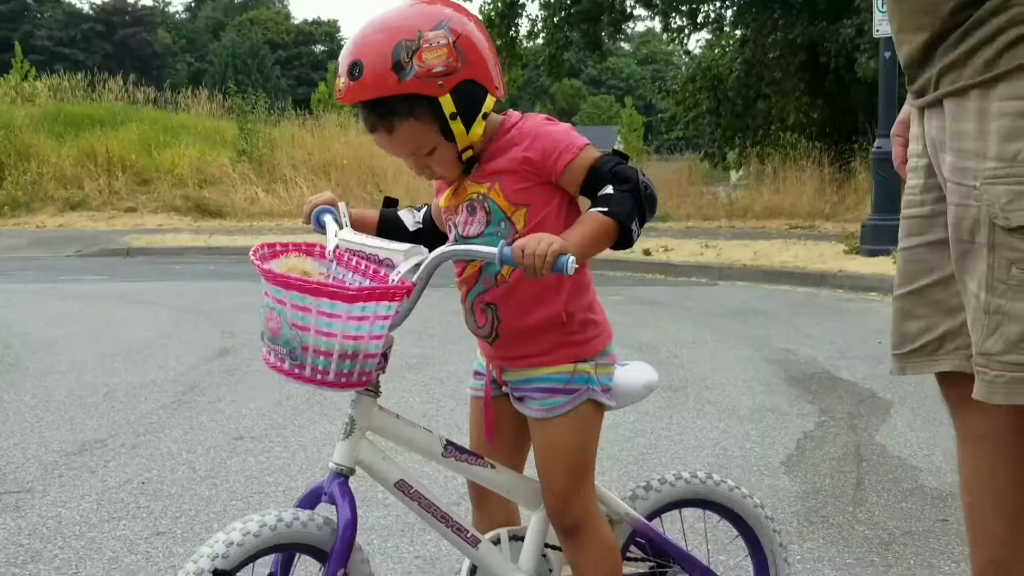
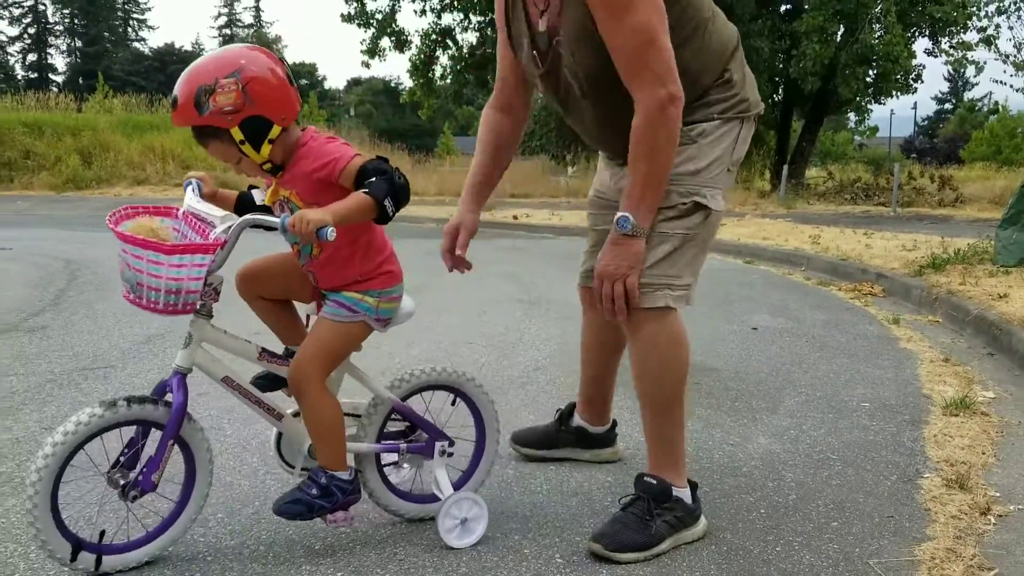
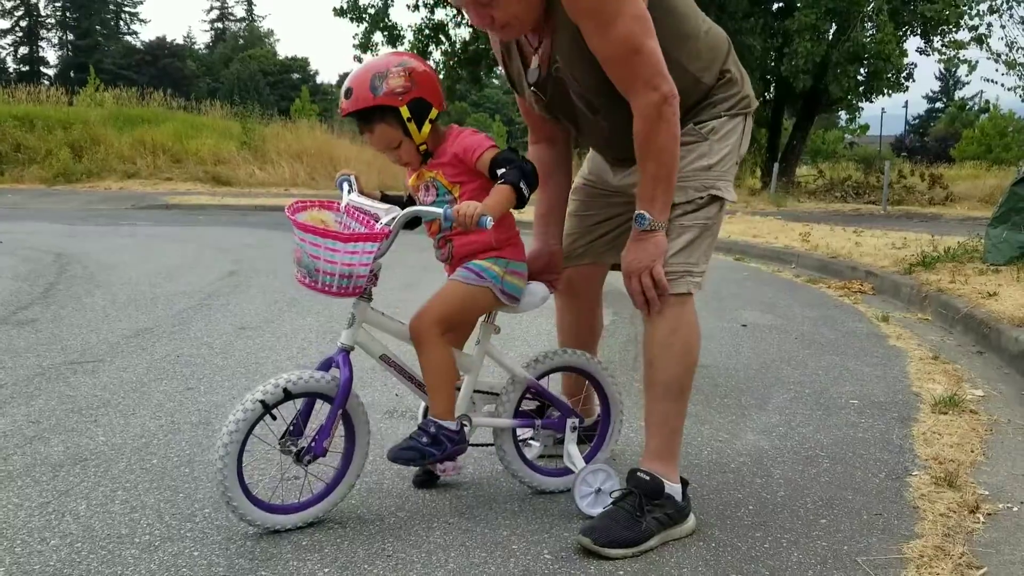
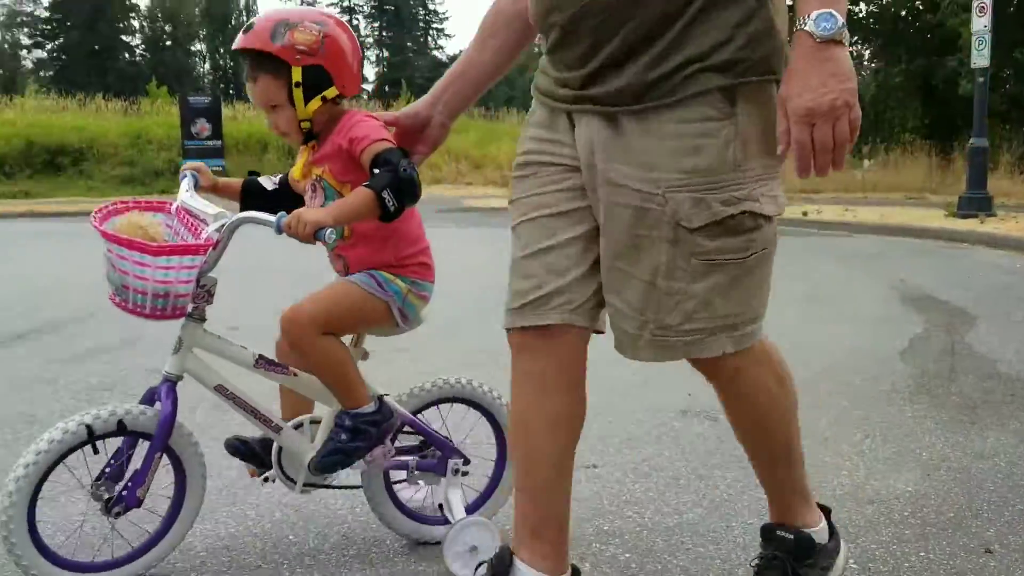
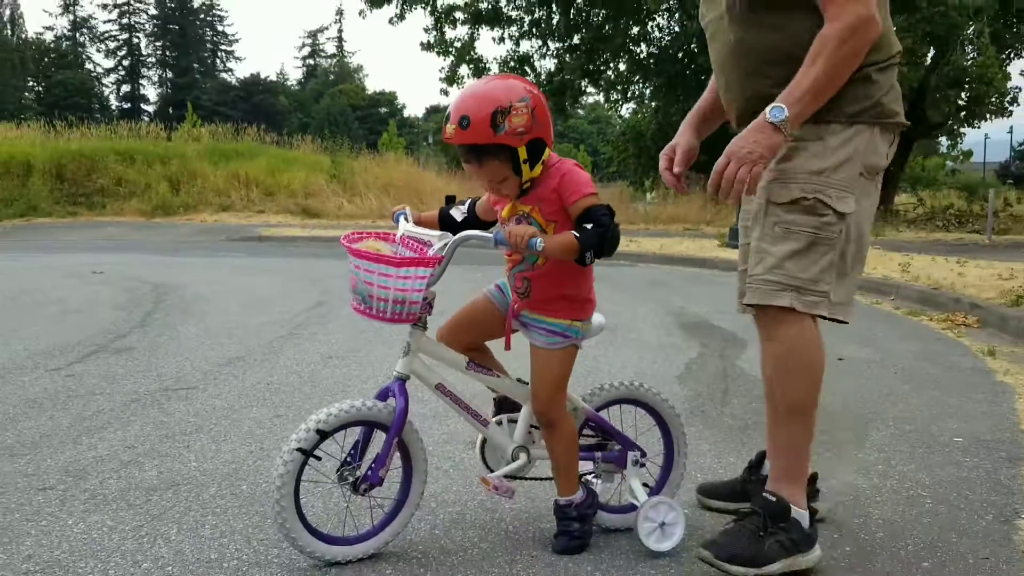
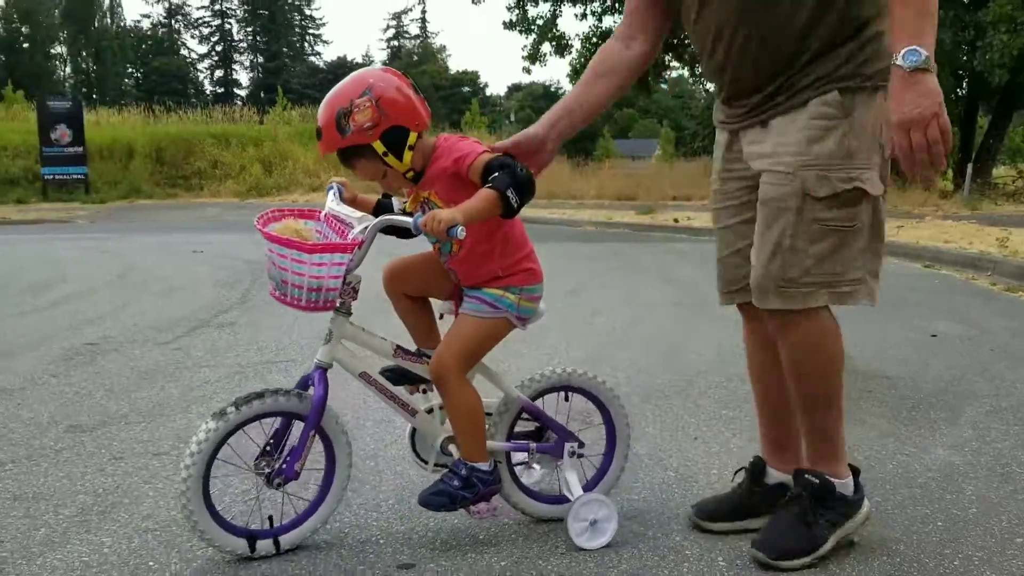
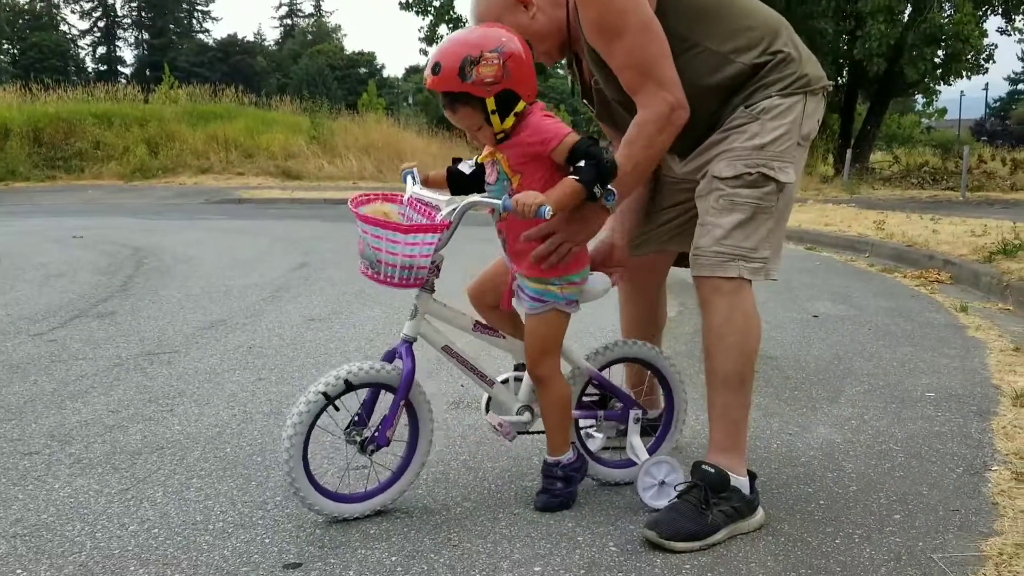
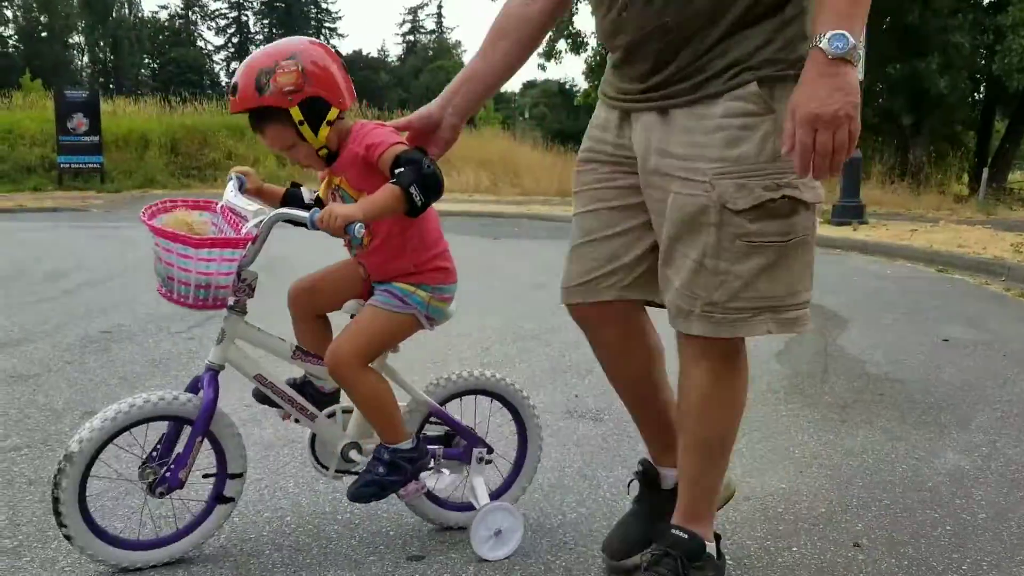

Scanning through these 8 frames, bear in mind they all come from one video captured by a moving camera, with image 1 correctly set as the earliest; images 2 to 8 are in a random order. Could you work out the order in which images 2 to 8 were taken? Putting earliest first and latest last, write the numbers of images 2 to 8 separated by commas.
5, 7, 3, 2, 6, 8, 4
